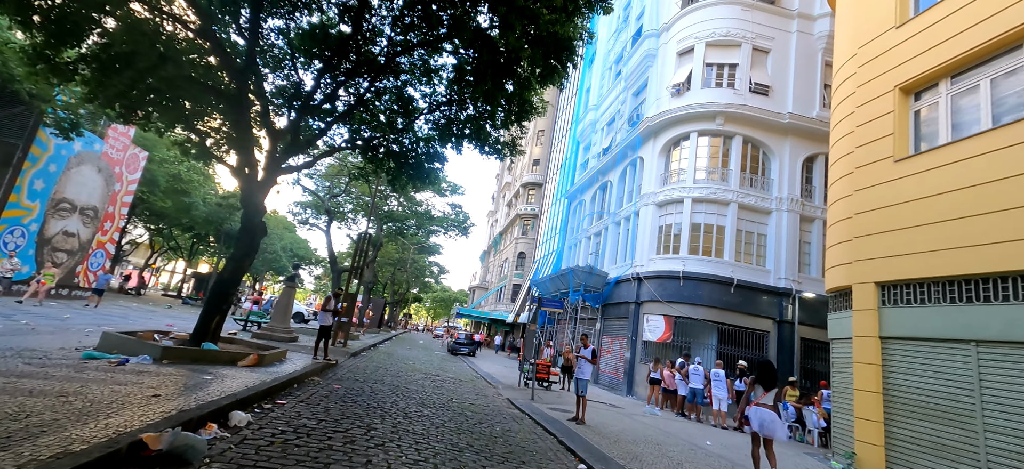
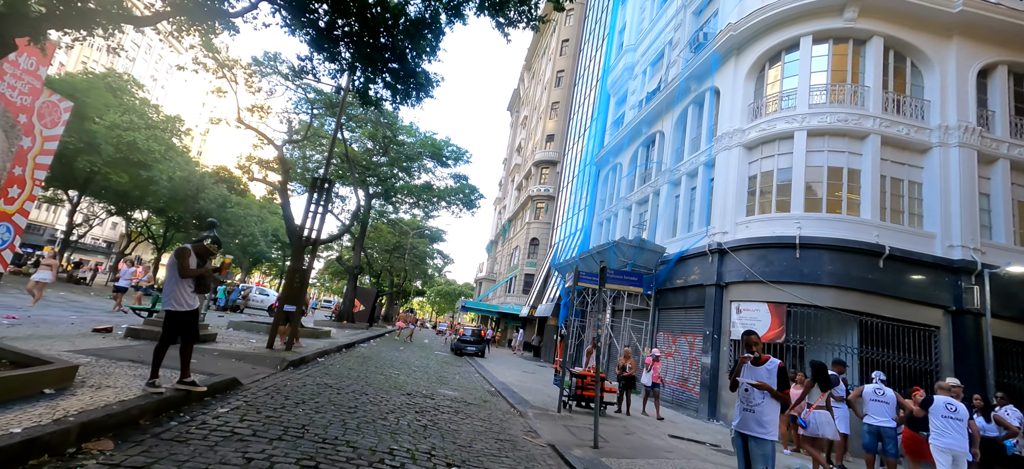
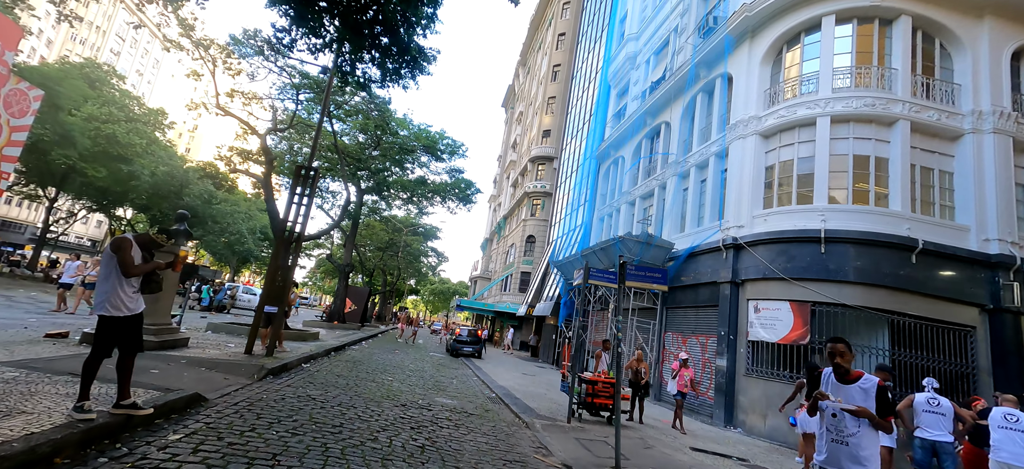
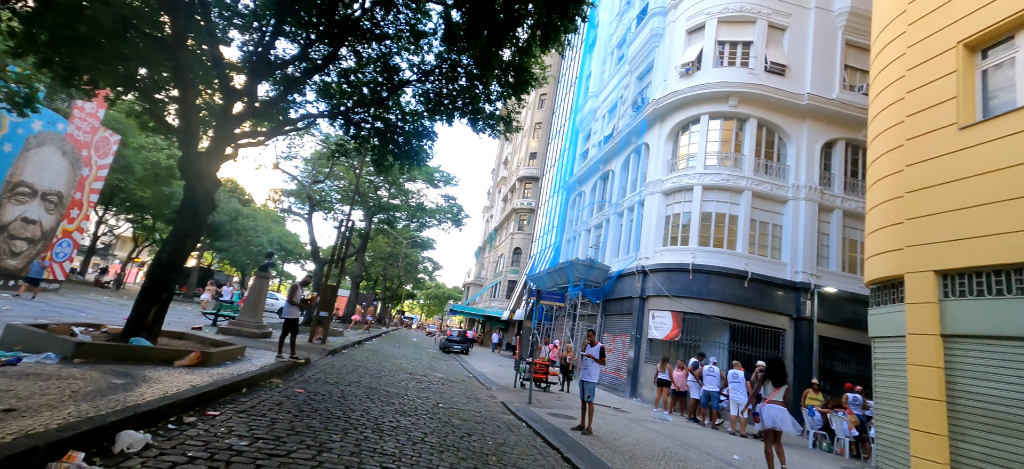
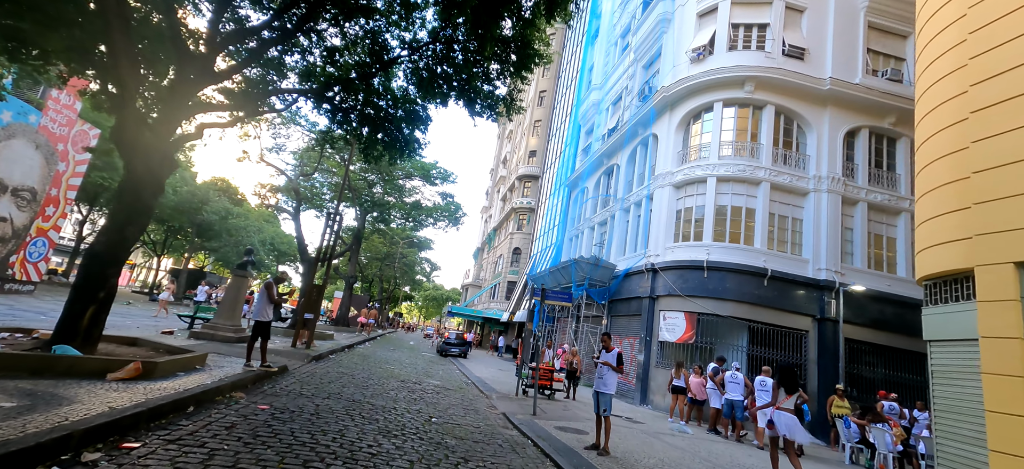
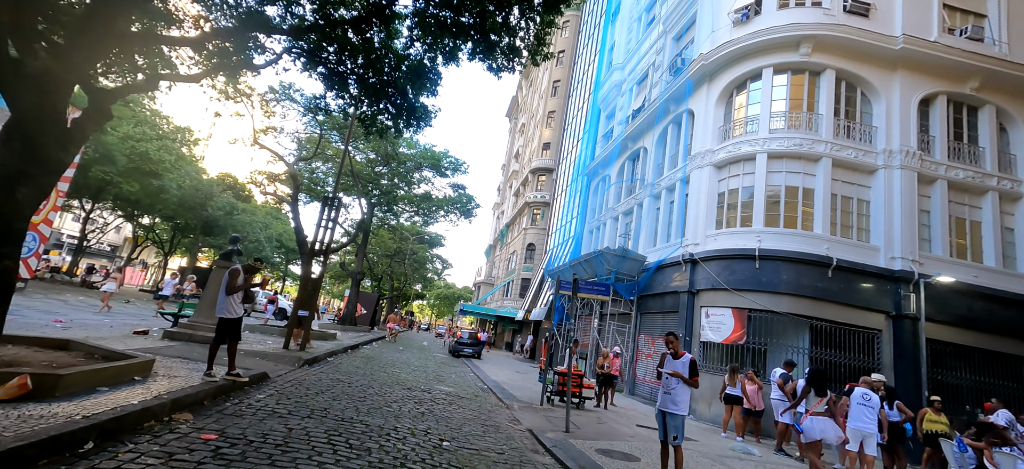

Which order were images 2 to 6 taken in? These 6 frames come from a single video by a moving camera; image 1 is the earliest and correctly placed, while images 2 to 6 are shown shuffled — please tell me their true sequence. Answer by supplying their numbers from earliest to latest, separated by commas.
4, 5, 6, 2, 3
